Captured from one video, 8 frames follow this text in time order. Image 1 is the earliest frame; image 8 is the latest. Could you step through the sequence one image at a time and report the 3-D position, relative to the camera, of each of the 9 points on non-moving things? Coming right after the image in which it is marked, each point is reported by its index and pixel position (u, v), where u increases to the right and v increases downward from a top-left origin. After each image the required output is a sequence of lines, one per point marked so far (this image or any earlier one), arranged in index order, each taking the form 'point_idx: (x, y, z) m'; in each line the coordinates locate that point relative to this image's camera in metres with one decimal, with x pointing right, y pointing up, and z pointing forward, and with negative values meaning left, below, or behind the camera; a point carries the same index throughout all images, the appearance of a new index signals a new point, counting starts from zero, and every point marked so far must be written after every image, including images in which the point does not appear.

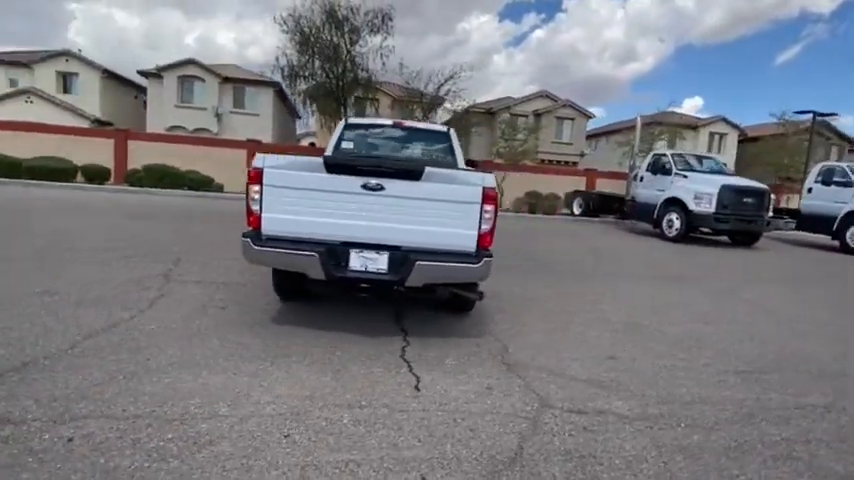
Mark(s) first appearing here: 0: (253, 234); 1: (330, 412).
0: (-1.5, 0.0, +4.2) m
1: (-0.6, -1.1, +3.2) m
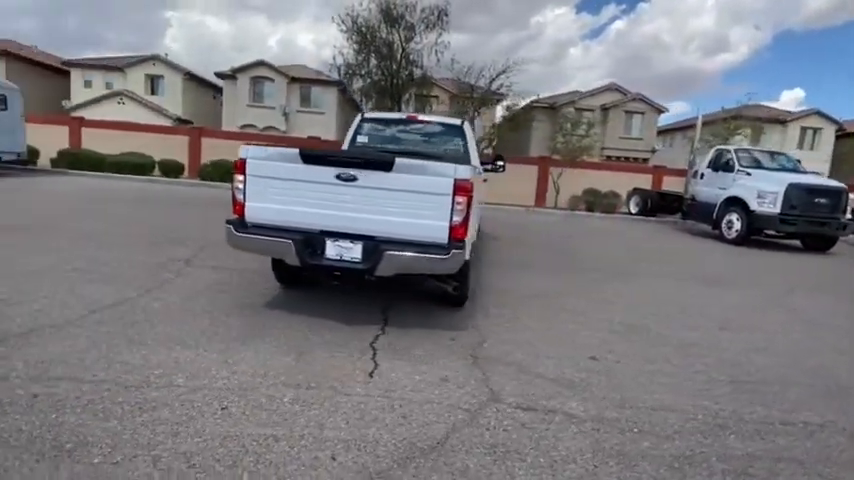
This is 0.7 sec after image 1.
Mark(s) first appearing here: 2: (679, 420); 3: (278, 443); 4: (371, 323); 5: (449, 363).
0: (-1.8, +0.2, +4.5) m
1: (-1.1, -1.0, +3.4) m
2: (+1.8, -1.3, +3.4) m
3: (-0.9, -1.2, +2.8) m
4: (-0.6, -0.8, +4.8) m
5: (+0.2, -1.0, +4.0) m
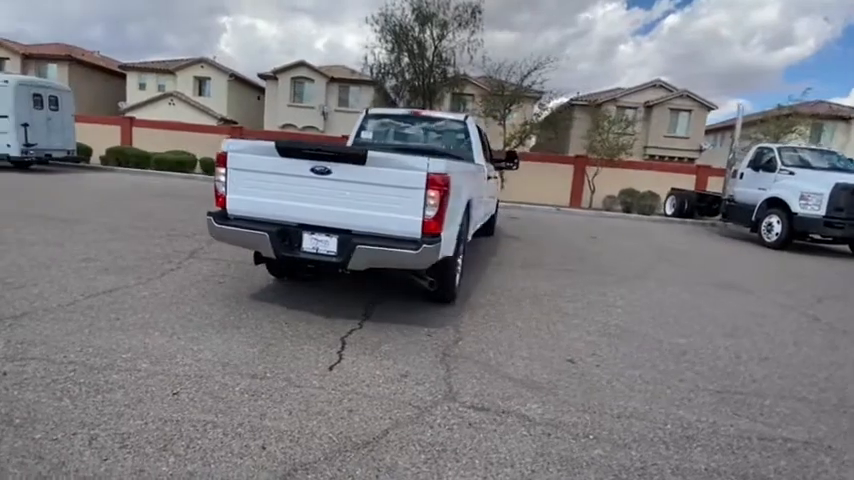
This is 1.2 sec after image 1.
0: (-2.0, +0.2, +4.6) m
1: (-1.4, -1.0, +3.4) m
2: (+1.4, -1.3, +3.2) m
3: (-1.2, -1.1, +2.8) m
4: (-0.8, -0.8, +4.8) m
5: (-0.1, -1.0, +4.0) m
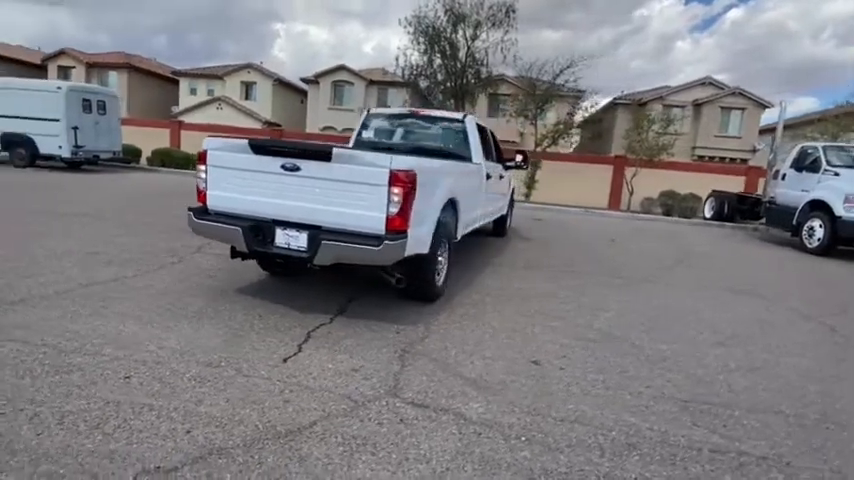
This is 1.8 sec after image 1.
0: (-2.2, +0.3, +4.8) m
1: (-1.8, -0.9, +3.6) m
2: (+1.0, -1.2, +3.1) m
3: (-1.7, -1.1, +3.0) m
4: (-1.0, -0.7, +4.9) m
5: (-0.4, -1.0, +4.0) m
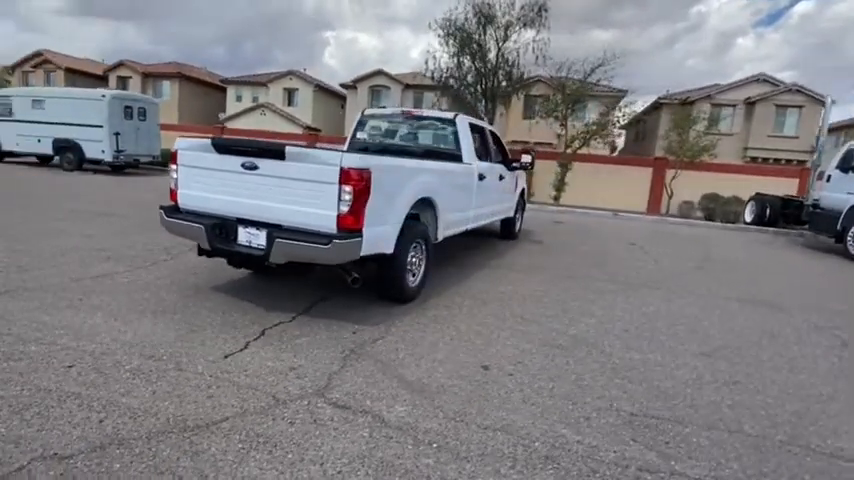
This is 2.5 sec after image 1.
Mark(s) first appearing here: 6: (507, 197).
0: (-2.6, +0.3, +4.9) m
1: (-2.3, -0.9, +3.7) m
2: (+0.5, -1.2, +3.0) m
3: (-2.2, -1.0, +3.1) m
4: (-1.4, -0.7, +4.9) m
5: (-0.9, -0.9, +4.0) m
6: (+1.5, +0.8, +9.1) m
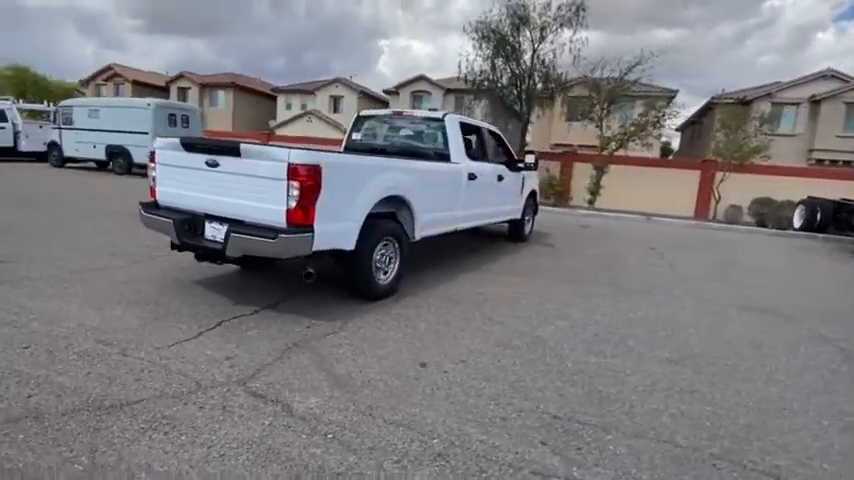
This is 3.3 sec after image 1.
0: (-3.0, +0.4, +5.2) m
1: (-2.8, -0.8, +3.9) m
2: (-0.2, -1.2, +2.9) m
3: (-2.8, -0.9, +3.3) m
4: (-1.8, -0.7, +5.1) m
5: (-1.4, -0.9, +4.1) m
6: (+1.5, +0.8, +8.9) m
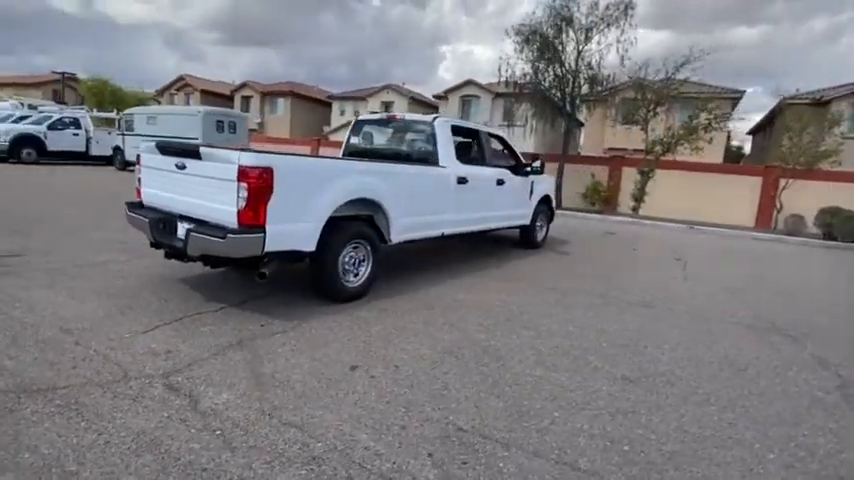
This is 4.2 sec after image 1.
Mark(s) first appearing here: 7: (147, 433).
0: (-3.3, +0.4, +5.6) m
1: (-3.3, -0.8, +4.3) m
2: (-0.9, -1.2, +2.9) m
3: (-3.5, -0.9, +3.7) m
4: (-2.2, -0.7, +5.3) m
5: (-1.9, -0.9, +4.2) m
6: (+1.6, +0.7, +8.7) m
7: (-1.7, -1.2, +2.9) m
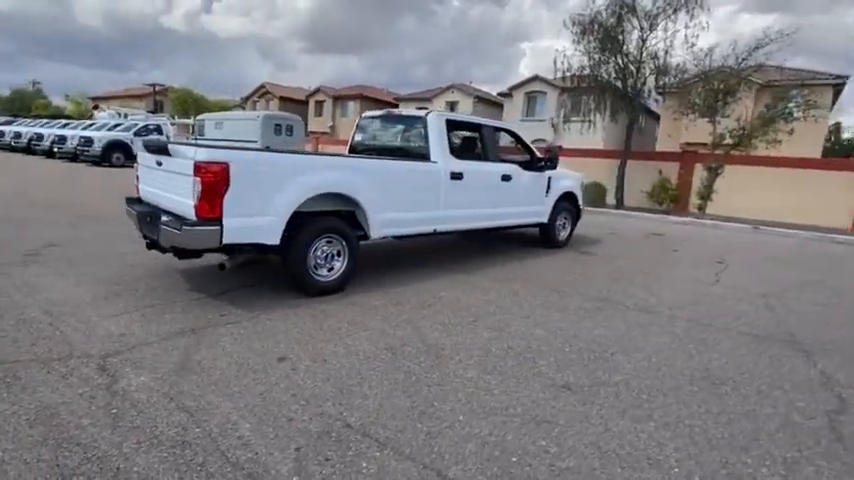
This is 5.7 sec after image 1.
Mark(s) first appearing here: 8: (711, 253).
0: (-3.6, +0.5, +6.0) m
1: (-3.8, -0.7, +4.7) m
2: (-1.6, -1.1, +3.0) m
3: (-4.0, -0.8, +4.2) m
4: (-2.5, -0.6, +5.5) m
5: (-2.4, -0.8, +4.5) m
6: (+1.8, +0.7, +8.3) m
7: (-2.4, -1.1, +3.1) m
8: (+5.7, -0.3, +9.8) m
